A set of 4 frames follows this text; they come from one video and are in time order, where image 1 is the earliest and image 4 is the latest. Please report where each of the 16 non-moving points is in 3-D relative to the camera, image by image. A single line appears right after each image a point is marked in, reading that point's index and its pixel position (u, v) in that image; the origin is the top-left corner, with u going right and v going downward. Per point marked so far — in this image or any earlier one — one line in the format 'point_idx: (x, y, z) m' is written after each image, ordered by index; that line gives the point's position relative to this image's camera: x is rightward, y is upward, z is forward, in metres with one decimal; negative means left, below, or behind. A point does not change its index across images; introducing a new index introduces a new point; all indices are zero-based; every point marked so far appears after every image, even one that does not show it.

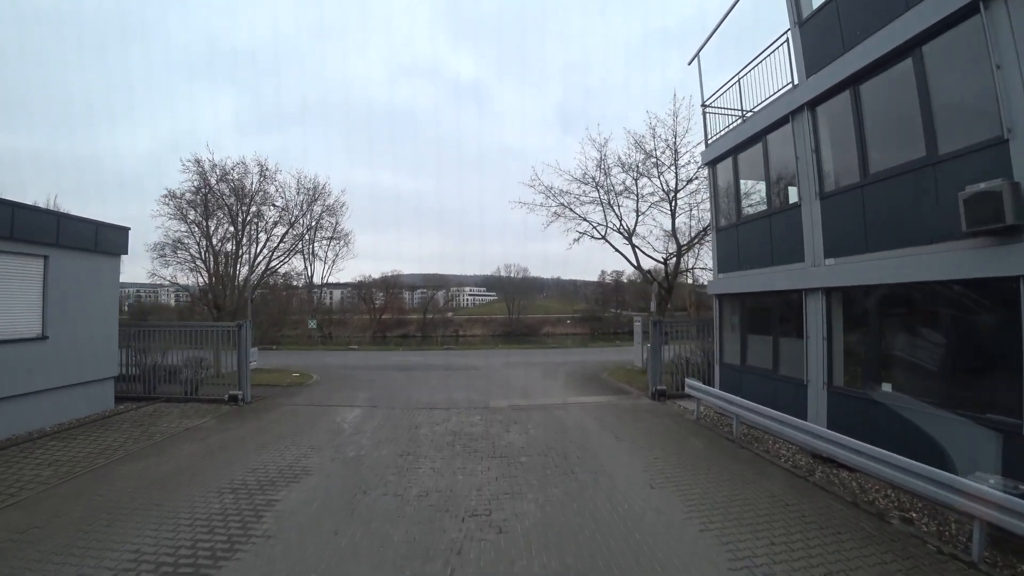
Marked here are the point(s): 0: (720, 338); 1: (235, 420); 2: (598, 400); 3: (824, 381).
0: (+4.1, -0.9, +10.2) m
1: (-5.1, -2.4, +9.9) m
2: (+1.8, -2.3, +11.1) m
3: (+4.3, -1.3, +7.3) m
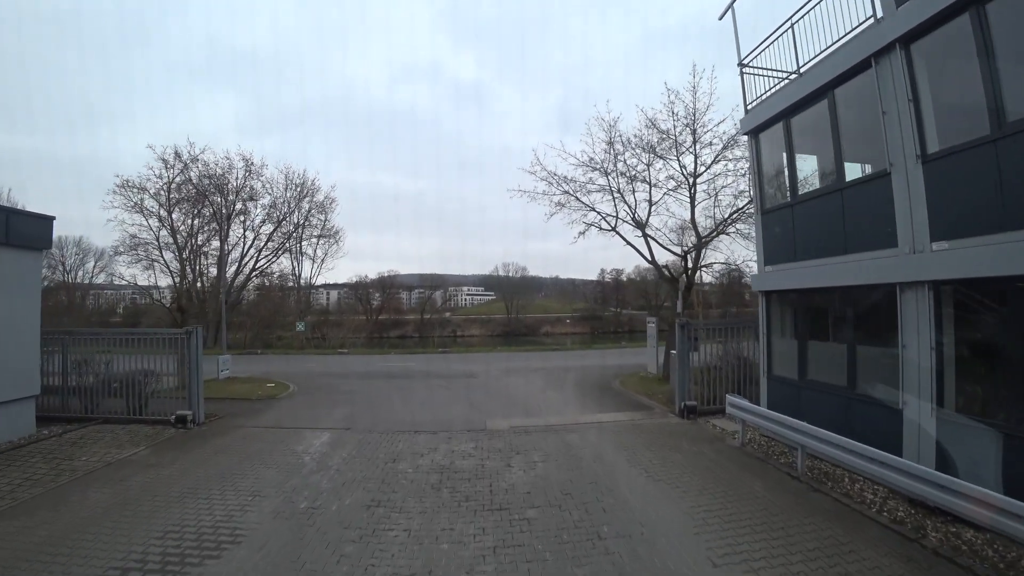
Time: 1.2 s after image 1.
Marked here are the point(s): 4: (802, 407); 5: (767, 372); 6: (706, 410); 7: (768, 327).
0: (+4.1, -0.9, +8.5) m
1: (-5.1, -2.4, +8.1) m
2: (+1.8, -2.3, +9.3) m
3: (+4.3, -1.2, +5.5) m
4: (+4.1, -1.7, +7.6) m
5: (+4.1, -1.3, +8.5) m
6: (+3.5, -2.2, +9.7) m
7: (+4.0, -0.6, +8.4) m
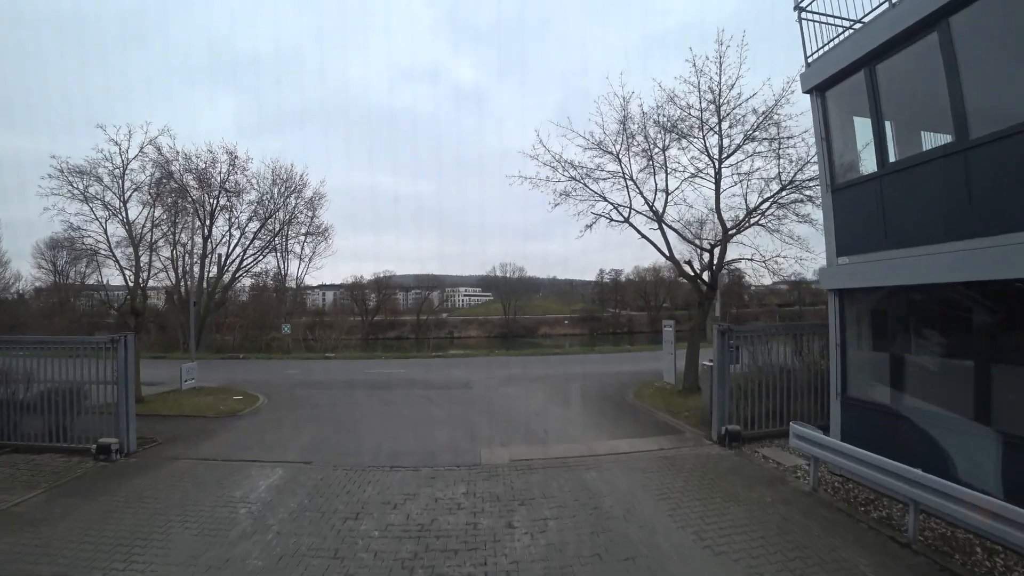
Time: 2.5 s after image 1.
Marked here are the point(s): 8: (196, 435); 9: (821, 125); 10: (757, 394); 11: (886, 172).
0: (+4.1, -0.8, +6.7) m
1: (-5.0, -2.4, +6.3) m
2: (+1.8, -2.2, +7.6) m
3: (+4.3, -1.2, +3.8) m
4: (+4.1, -1.7, +5.9) m
5: (+4.1, -1.3, +6.8) m
6: (+3.5, -2.2, +8.0) m
7: (+4.1, -0.6, +6.7) m
8: (-5.4, -2.5, +9.1) m
9: (+4.0, +2.1, +6.9) m
10: (+3.7, -1.6, +8.2) m
11: (+4.1, +1.3, +6.0) m
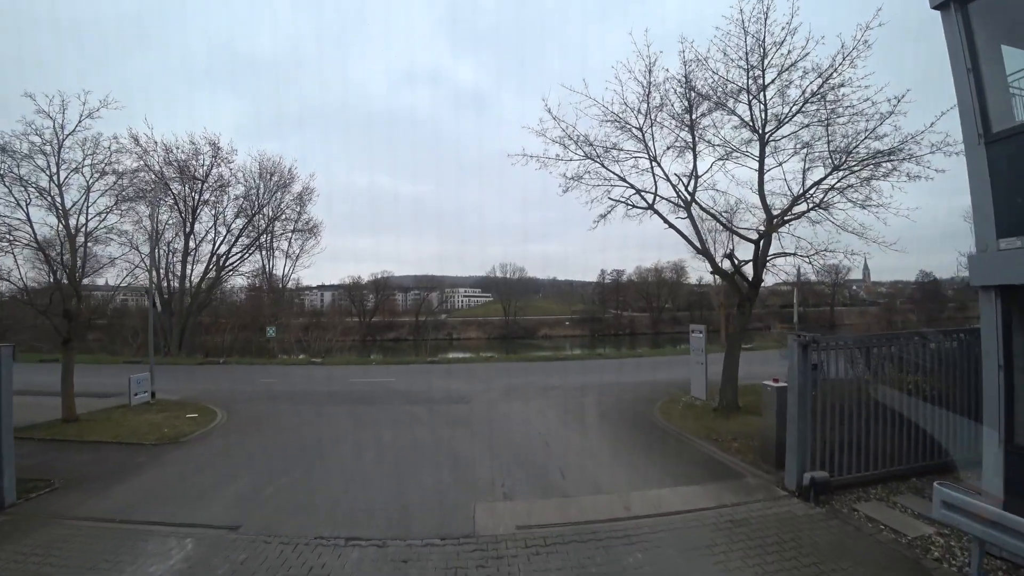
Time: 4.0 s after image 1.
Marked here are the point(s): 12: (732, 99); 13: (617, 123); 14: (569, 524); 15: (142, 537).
0: (+4.2, -0.8, +4.7) m
1: (-5.0, -2.4, +4.3) m
2: (+1.9, -2.2, +5.6) m
3: (+4.4, -1.1, +1.8) m
4: (+4.2, -1.6, +3.9) m
5: (+4.1, -1.3, +4.8) m
6: (+3.6, -2.2, +6.0) m
7: (+4.1, -0.6, +4.7) m
8: (-5.3, -2.5, +7.1) m
9: (+4.0, +2.1, +4.9) m
10: (+3.8, -1.6, +6.2) m
11: (+4.2, +1.3, +4.0) m
12: (+4.2, +3.6, +10.3) m
13: (+2.3, +3.5, +11.5) m
14: (+0.5, -2.2, +5.0) m
15: (-3.5, -2.3, +5.0) m
